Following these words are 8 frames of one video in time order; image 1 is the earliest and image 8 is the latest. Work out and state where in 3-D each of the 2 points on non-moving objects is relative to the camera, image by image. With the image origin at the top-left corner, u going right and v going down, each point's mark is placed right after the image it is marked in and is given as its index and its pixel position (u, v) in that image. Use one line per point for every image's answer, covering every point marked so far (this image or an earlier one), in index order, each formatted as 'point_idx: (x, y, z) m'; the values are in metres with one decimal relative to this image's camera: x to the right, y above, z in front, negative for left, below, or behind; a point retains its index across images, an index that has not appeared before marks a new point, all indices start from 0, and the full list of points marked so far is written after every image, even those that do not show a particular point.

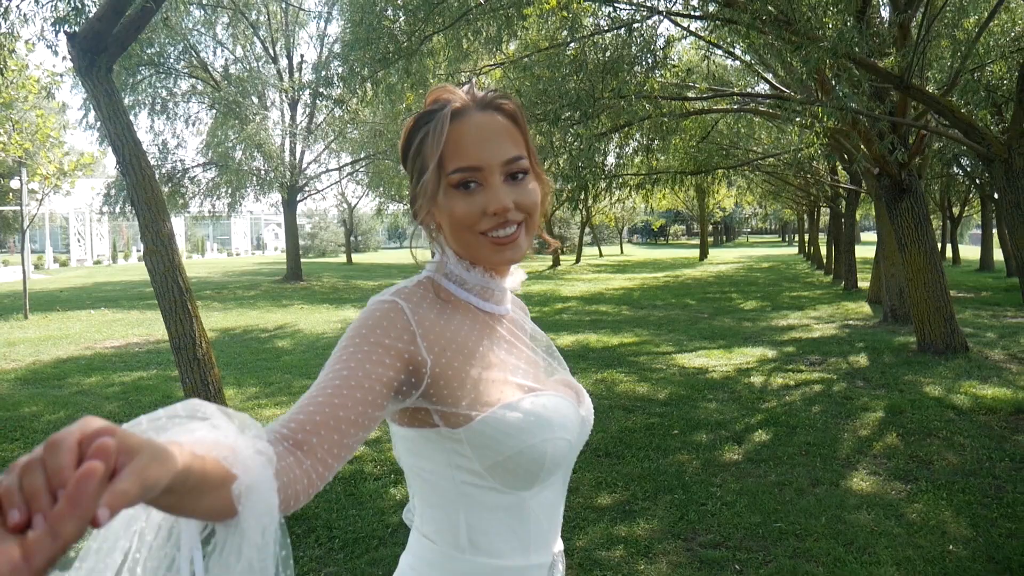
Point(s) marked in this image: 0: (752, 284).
0: (+6.1, +0.1, +19.5) m
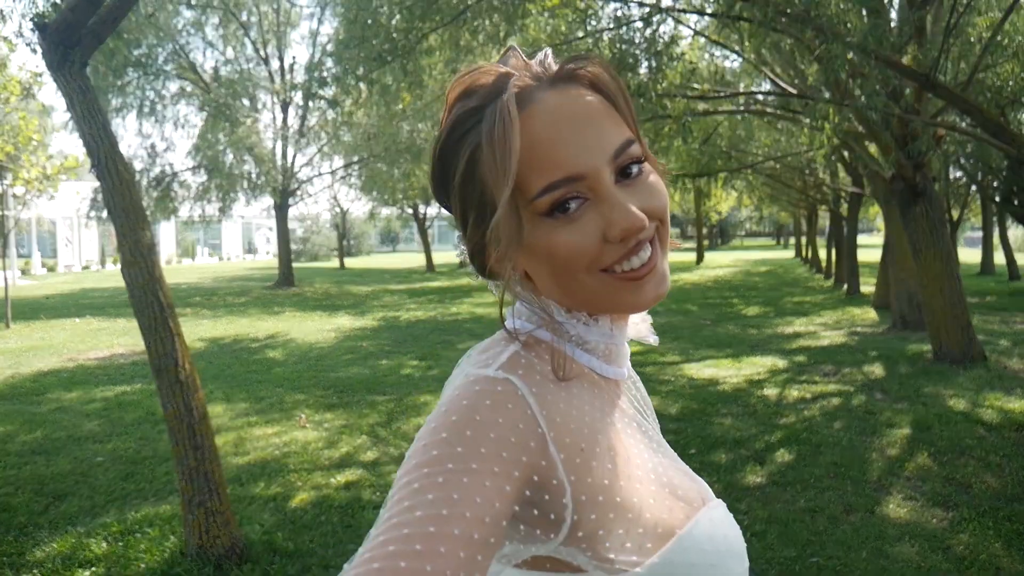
0: (+6.0, 0.0, +19.2) m
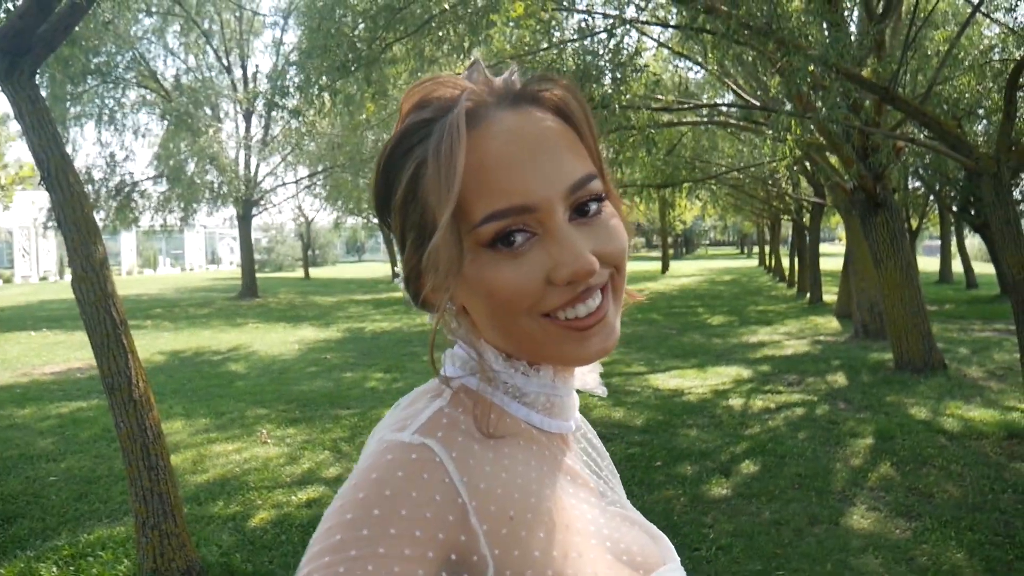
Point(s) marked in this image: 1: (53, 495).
0: (+5.2, -0.2, +19.4) m
1: (-3.1, -1.4, +5.2) m
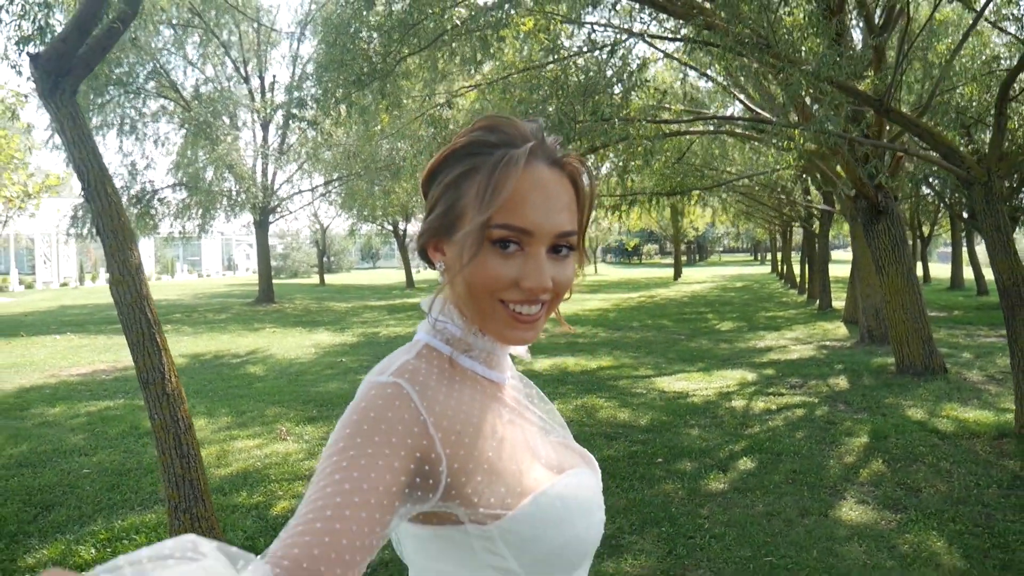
0: (+5.5, -0.4, +19.5) m
1: (-3.1, -1.4, +5.5) m
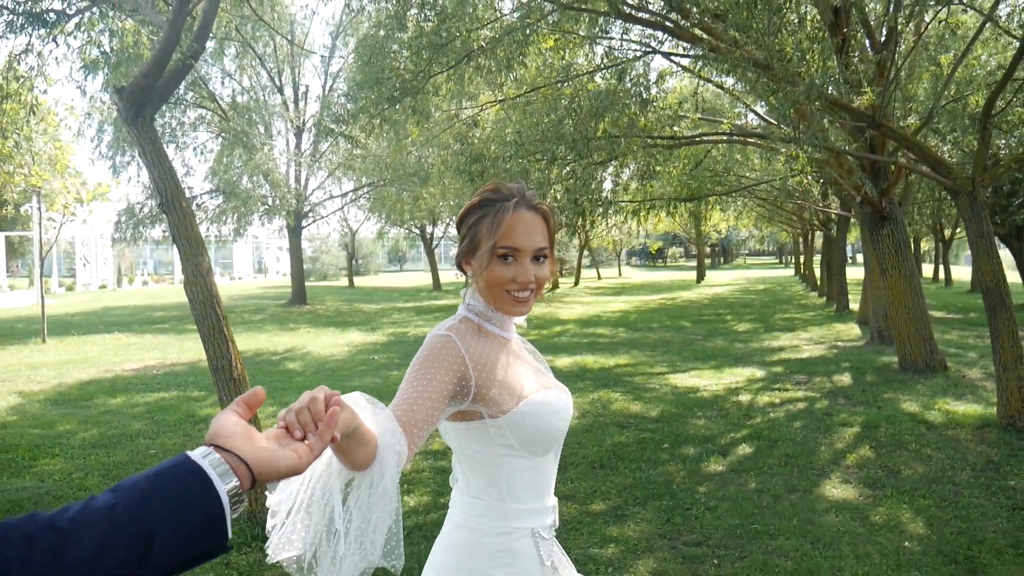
0: (+6.2, -0.5, +20.0) m
1: (-2.9, -1.4, +6.3) m
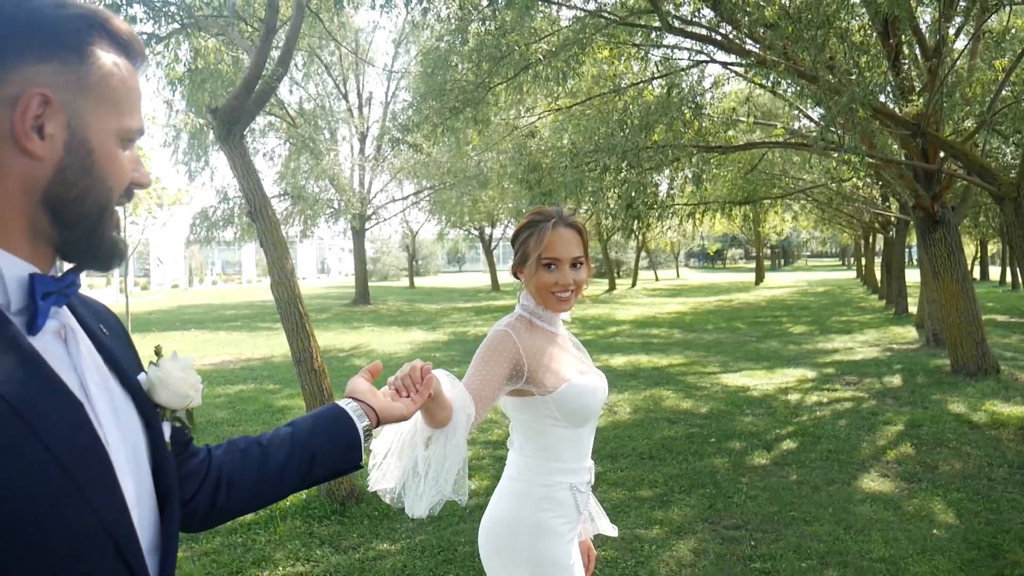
0: (+7.6, -0.5, +19.9) m
1: (-2.5, -1.4, +6.9) m
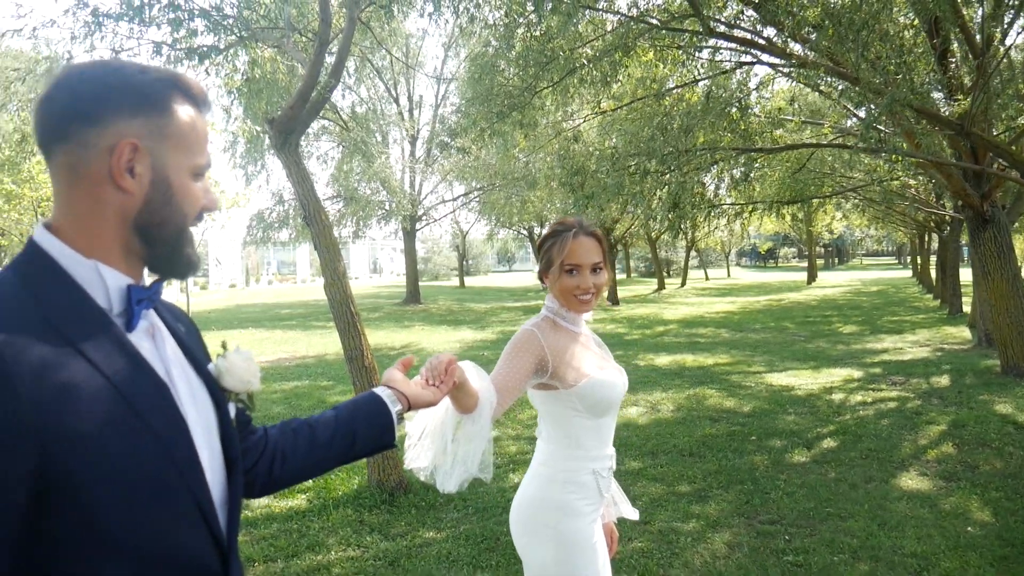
0: (+8.9, -0.5, +19.6) m
1: (-2.1, -1.5, +7.3) m
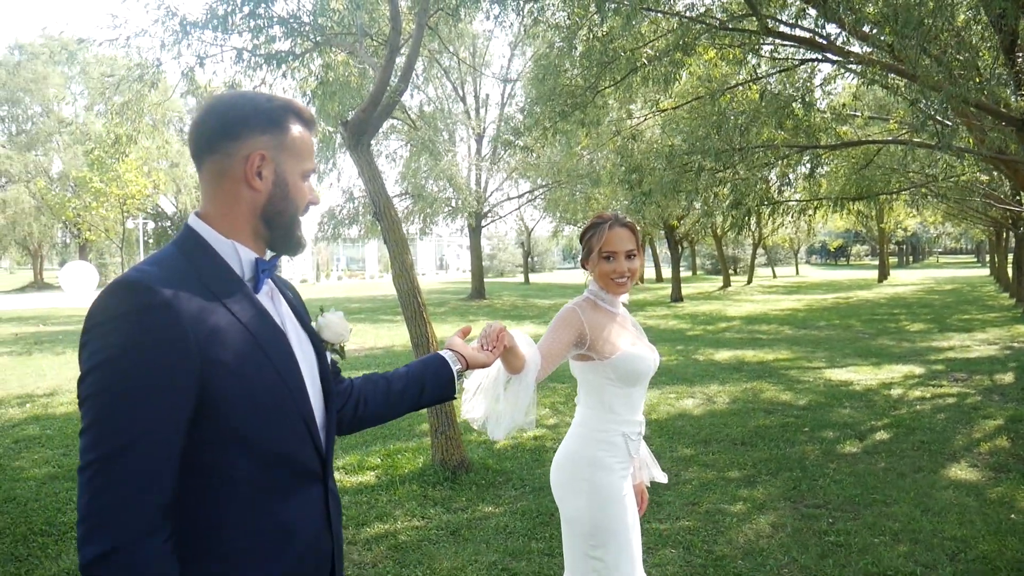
0: (+10.5, -0.5, +19.1) m
1: (-1.5, -1.4, +7.8) m
